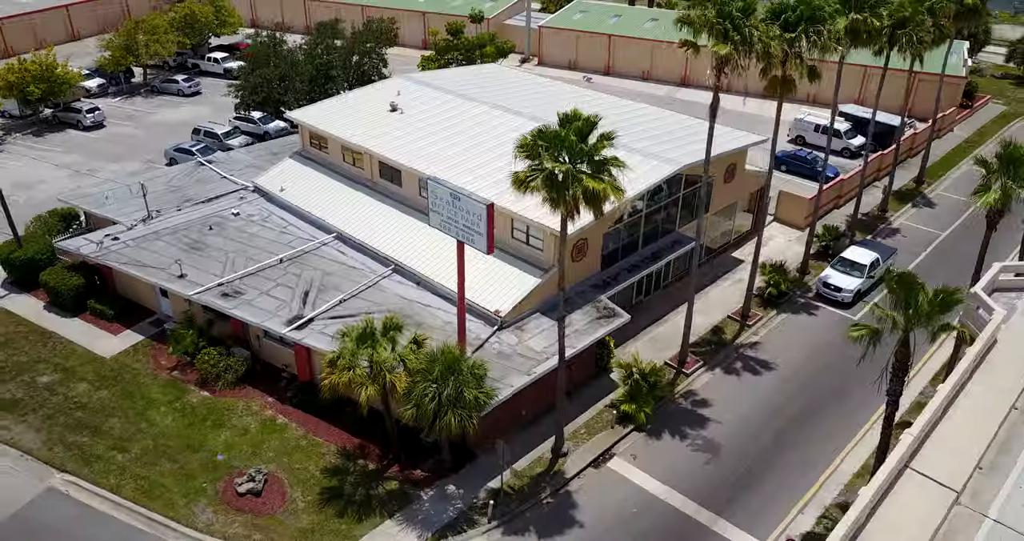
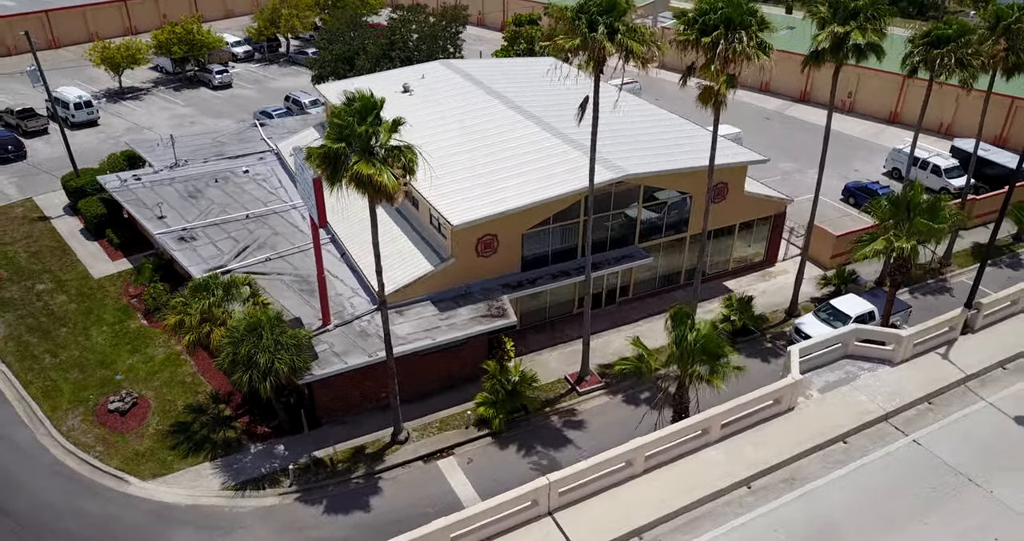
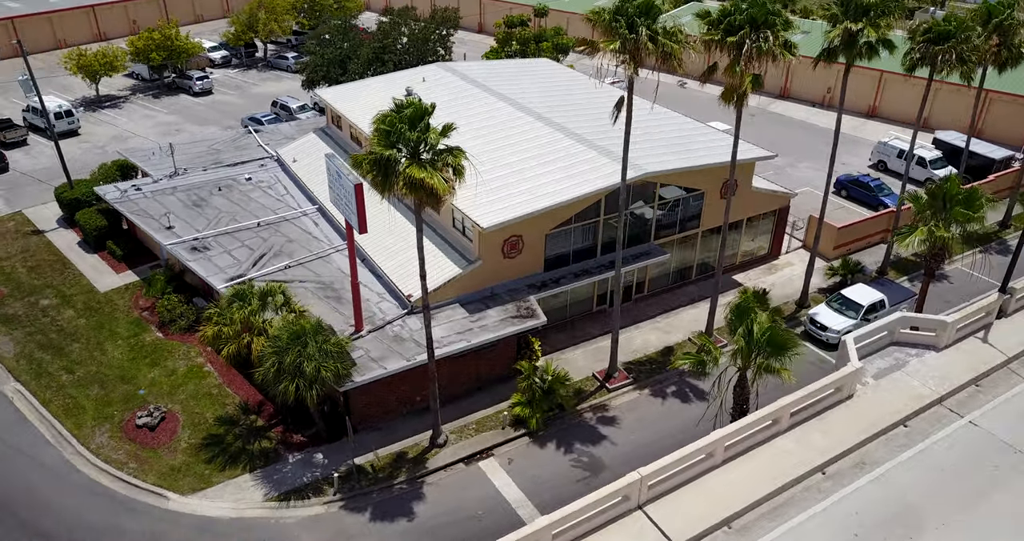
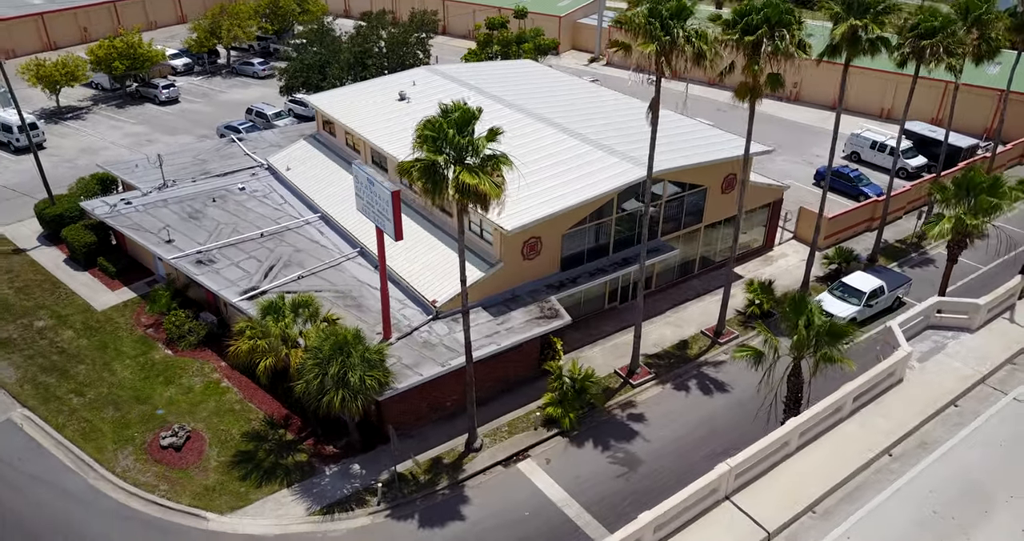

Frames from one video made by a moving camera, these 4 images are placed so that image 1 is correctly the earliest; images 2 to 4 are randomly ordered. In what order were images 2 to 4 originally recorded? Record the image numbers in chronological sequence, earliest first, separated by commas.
4, 3, 2
